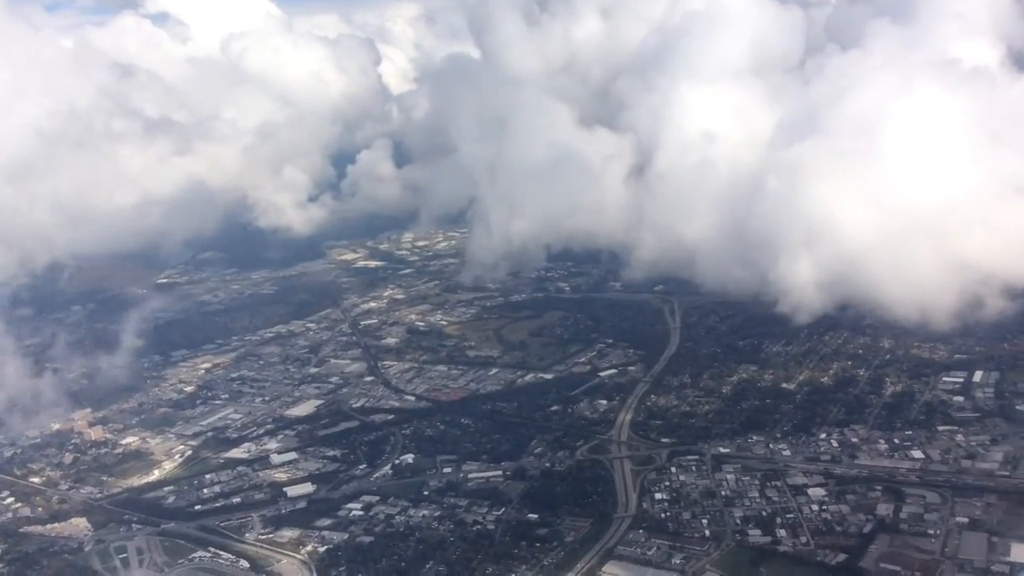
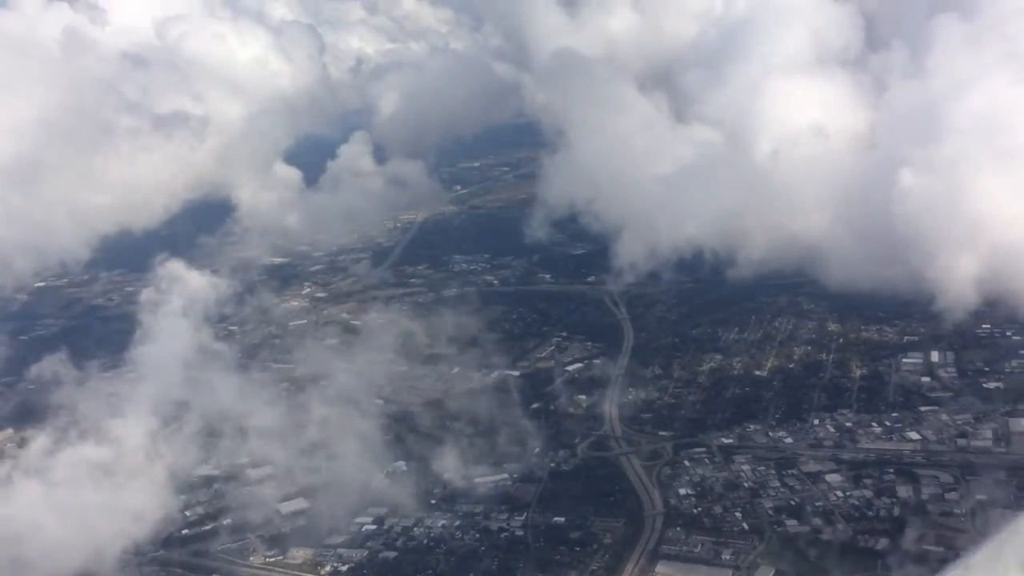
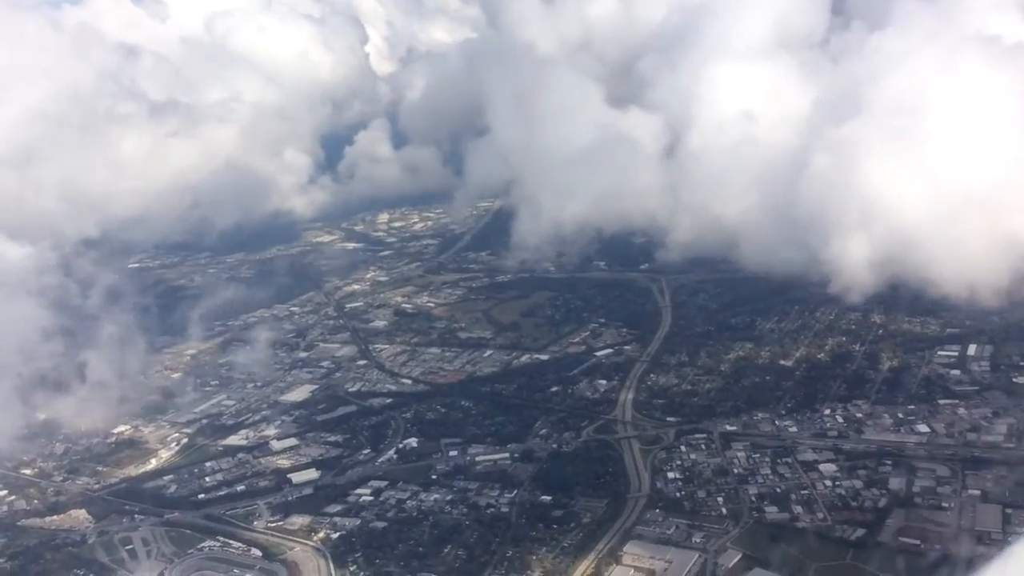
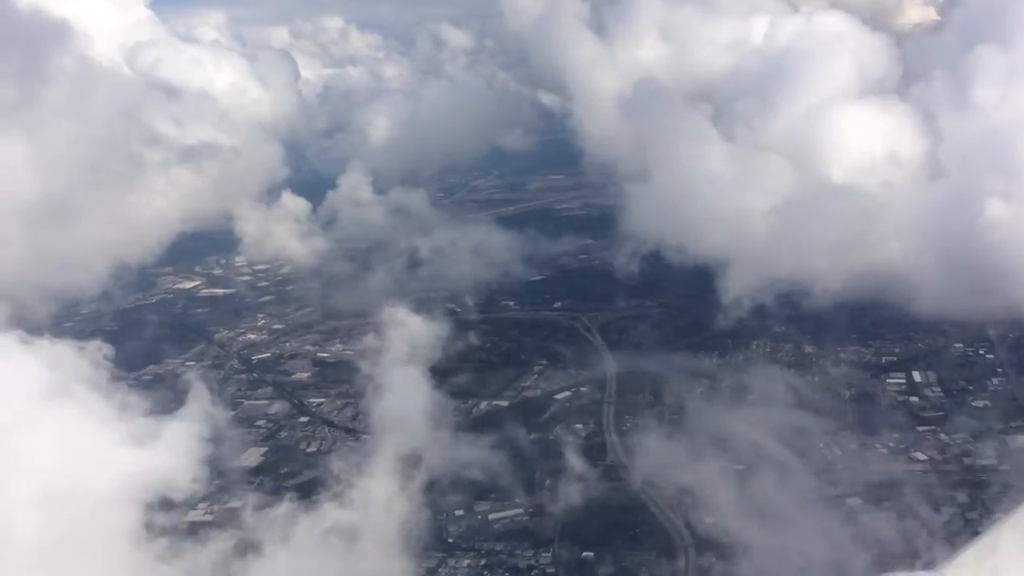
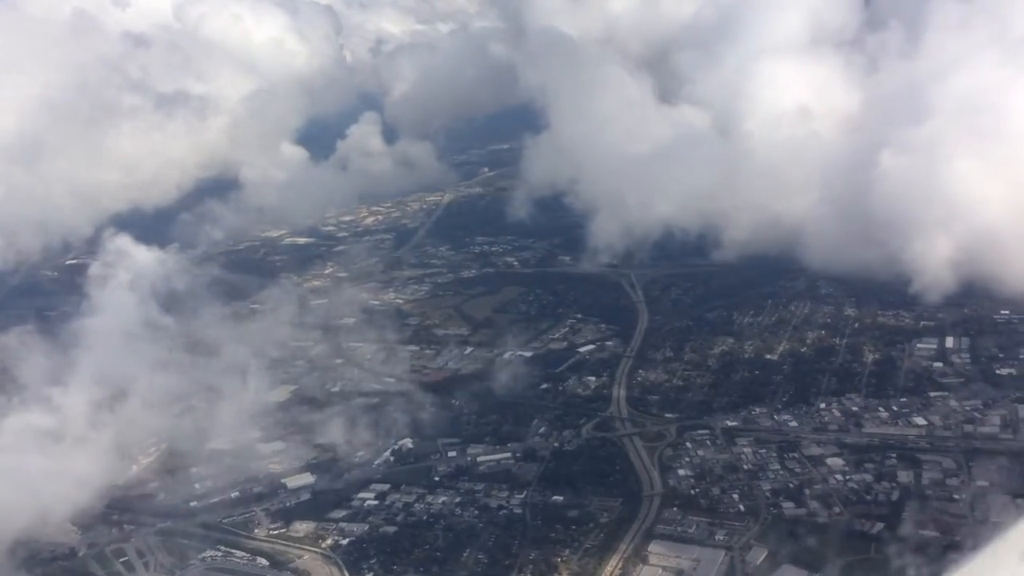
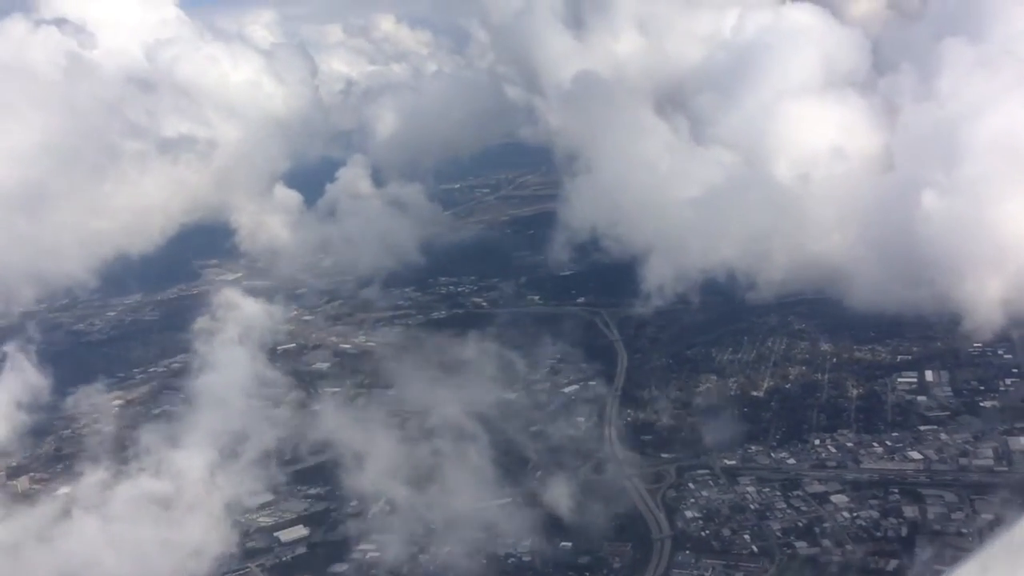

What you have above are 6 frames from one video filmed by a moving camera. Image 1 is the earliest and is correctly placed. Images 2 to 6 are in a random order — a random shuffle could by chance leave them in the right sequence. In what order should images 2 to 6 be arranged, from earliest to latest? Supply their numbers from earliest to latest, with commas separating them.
3, 5, 2, 6, 4
